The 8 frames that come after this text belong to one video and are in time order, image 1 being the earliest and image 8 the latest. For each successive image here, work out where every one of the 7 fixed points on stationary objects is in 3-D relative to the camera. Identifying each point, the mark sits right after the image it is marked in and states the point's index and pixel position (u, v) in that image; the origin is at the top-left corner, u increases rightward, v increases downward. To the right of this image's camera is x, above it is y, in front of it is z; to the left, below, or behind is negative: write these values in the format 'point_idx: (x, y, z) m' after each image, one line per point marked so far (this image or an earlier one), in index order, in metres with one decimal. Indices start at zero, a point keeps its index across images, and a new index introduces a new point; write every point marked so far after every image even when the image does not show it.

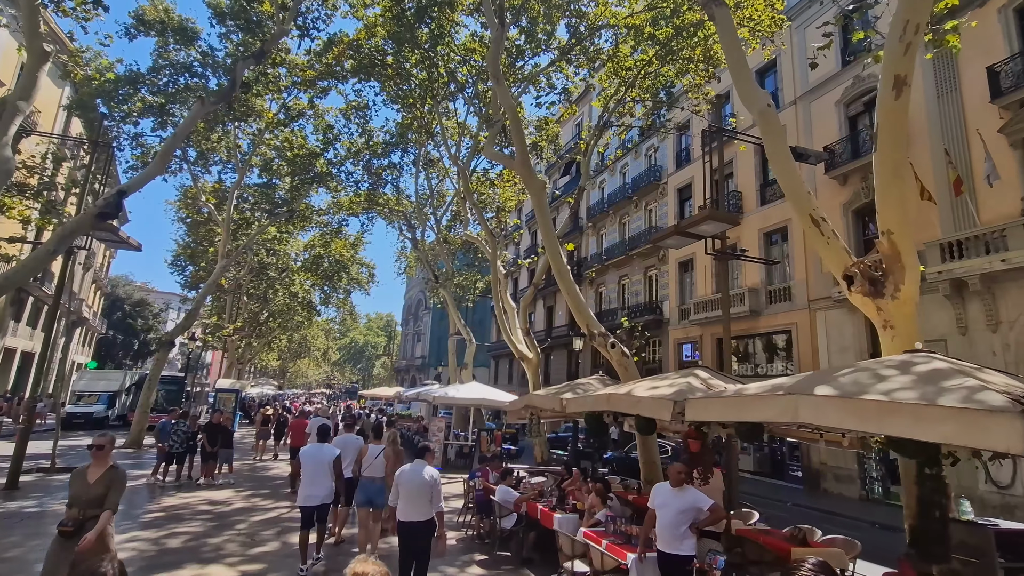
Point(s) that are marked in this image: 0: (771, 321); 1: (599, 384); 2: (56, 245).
0: (+8.1, -1.1, +16.0) m
1: (+1.2, -1.4, +7.3) m
2: (-6.4, +0.6, +7.1) m
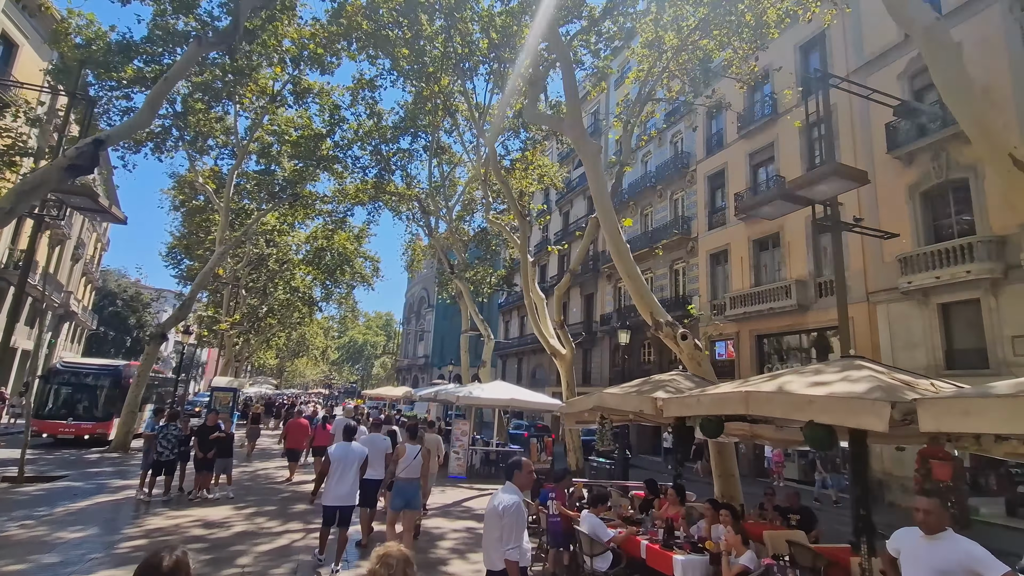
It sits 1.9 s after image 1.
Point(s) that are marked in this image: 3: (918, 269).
0: (+8.9, -0.8, +14.7) m
1: (+2.0, -1.1, +5.9) m
2: (-5.6, +1.0, +5.7) m
3: (+9.9, +0.5, +12.4) m
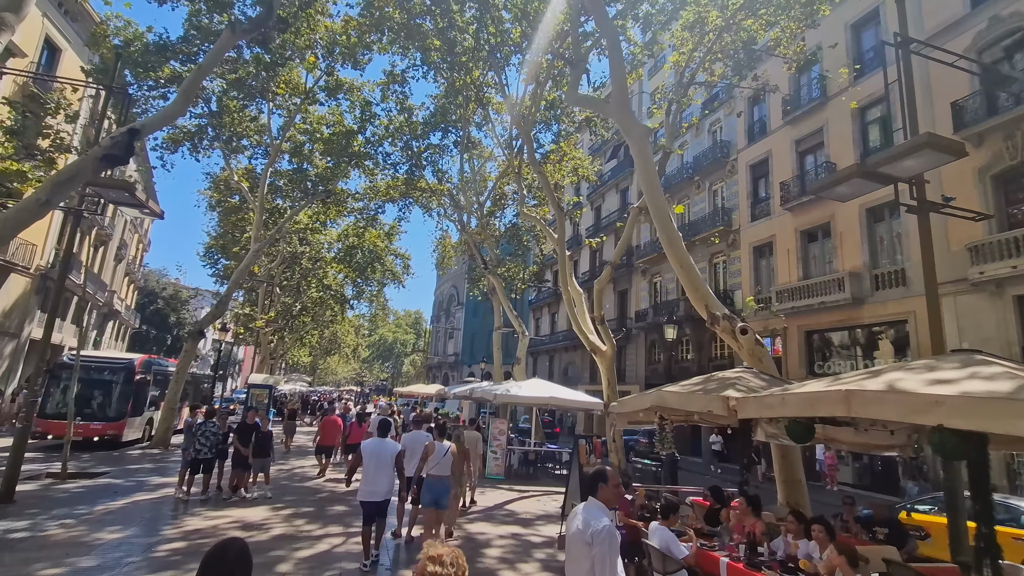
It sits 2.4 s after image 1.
0: (+9.9, -0.6, +13.7) m
1: (+2.6, -1.0, +5.4) m
2: (-5.0, +1.0, +5.5) m
3: (+10.7, +0.7, +11.4) m
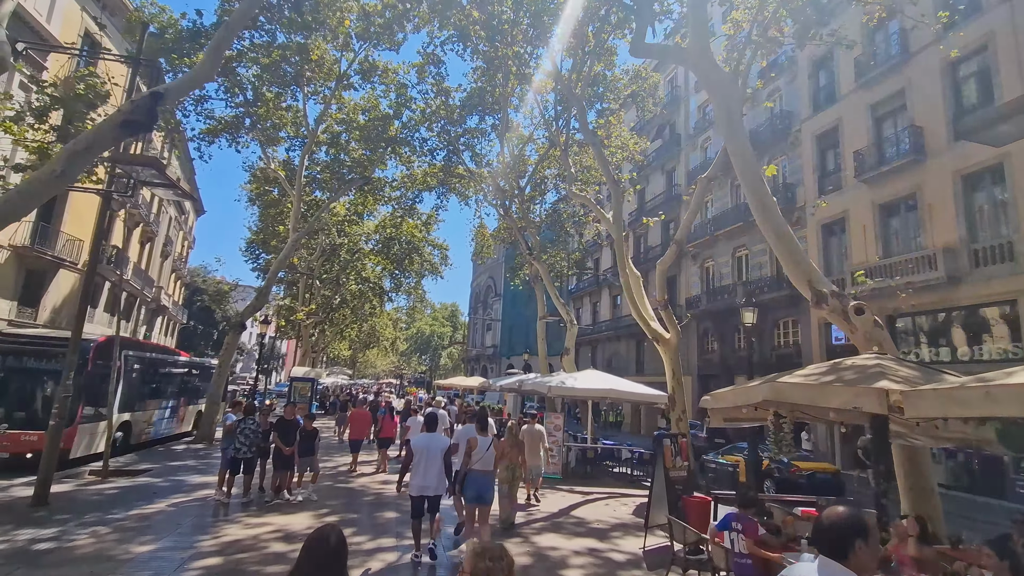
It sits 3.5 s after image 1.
0: (+11.1, -0.1, +12.1) m
1: (+3.3, -0.7, +4.3) m
2: (-4.3, +1.2, +4.9) m
3: (+11.8, +1.2, +9.8) m
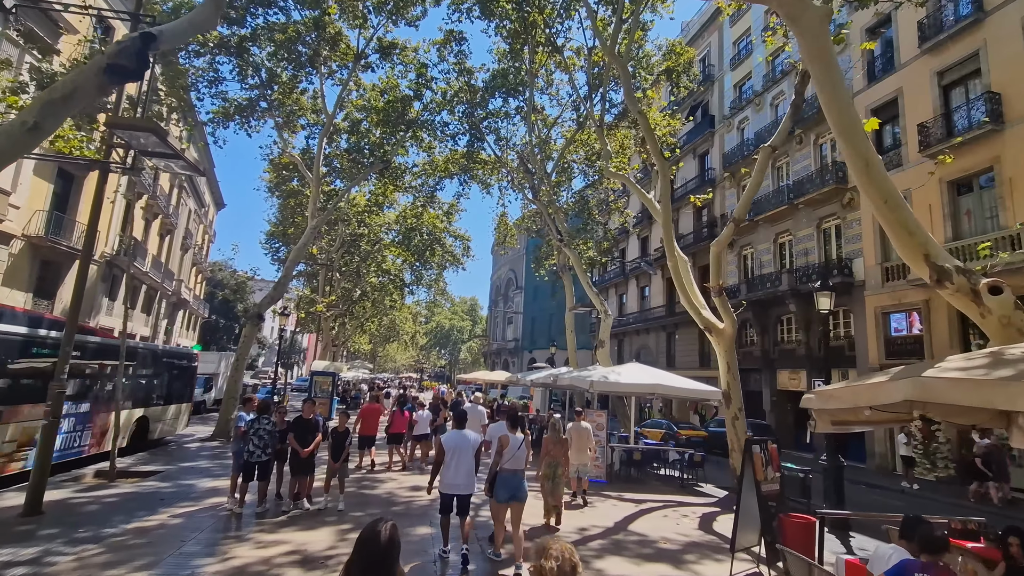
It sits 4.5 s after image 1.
0: (+11.9, +0.3, +10.8) m
1: (+3.8, -0.4, +3.2) m
2: (-3.8, +1.4, +4.1) m
3: (+12.5, +1.5, +8.4) m
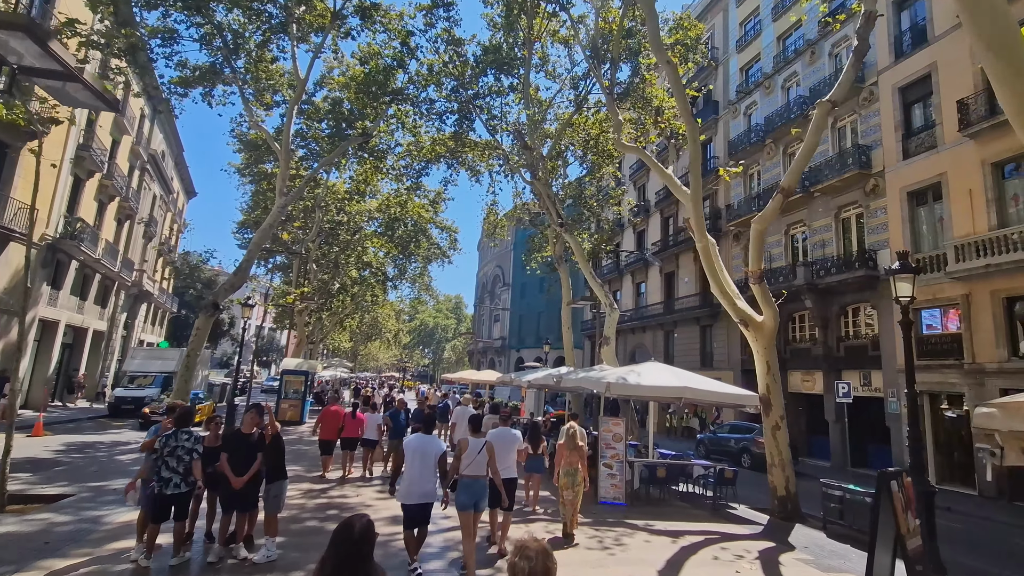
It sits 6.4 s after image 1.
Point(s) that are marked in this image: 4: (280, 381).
0: (+11.9, +0.4, +9.5) m
1: (+4.0, -0.2, +1.7) m
2: (-3.6, +1.7, +2.4) m
3: (+12.5, +1.7, +7.1) m
4: (-8.2, -3.3, +17.9) m
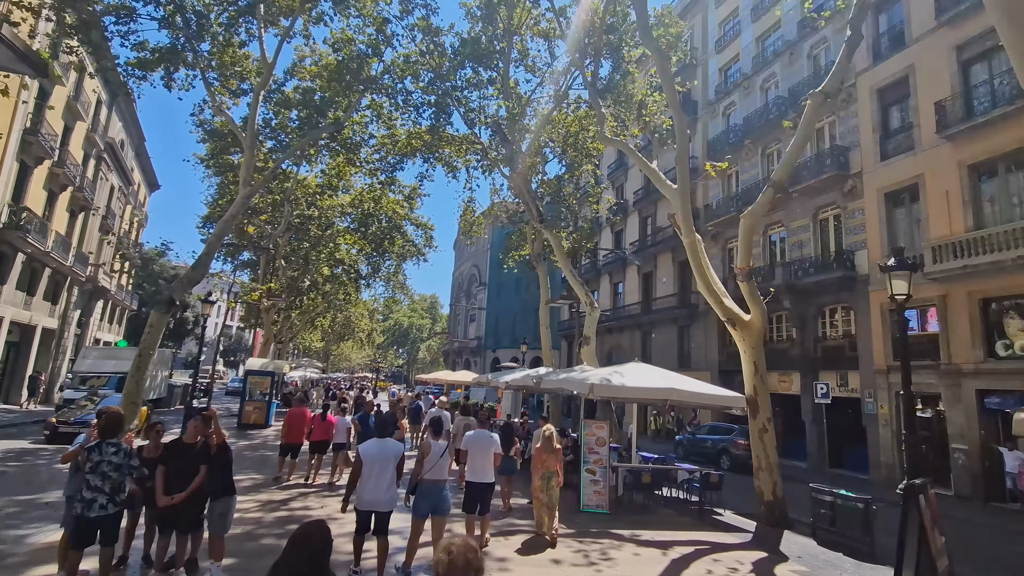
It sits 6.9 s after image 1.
0: (+11.5, +0.4, +9.6) m
1: (+4.0, -0.2, +1.4) m
2: (-3.6, +1.8, +1.7) m
3: (+12.3, +1.7, +7.3) m
4: (-8.9, -3.1, +17.0) m
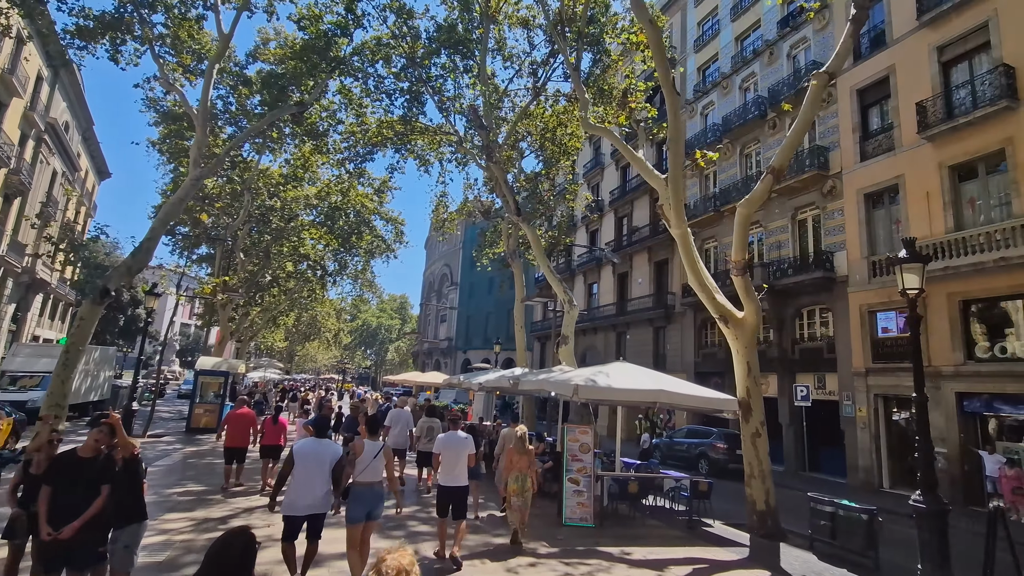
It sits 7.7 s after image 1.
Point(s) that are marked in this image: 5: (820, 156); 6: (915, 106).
0: (+11.1, +0.4, +9.6) m
1: (+4.0, -0.1, +1.0) m
2: (-3.6, +2.0, +0.8) m
3: (+12.0, +1.6, +7.2) m
4: (-9.8, -2.9, +15.8) m
5: (+9.3, +3.9, +15.3) m
6: (+10.2, +4.6, +13.0) m
